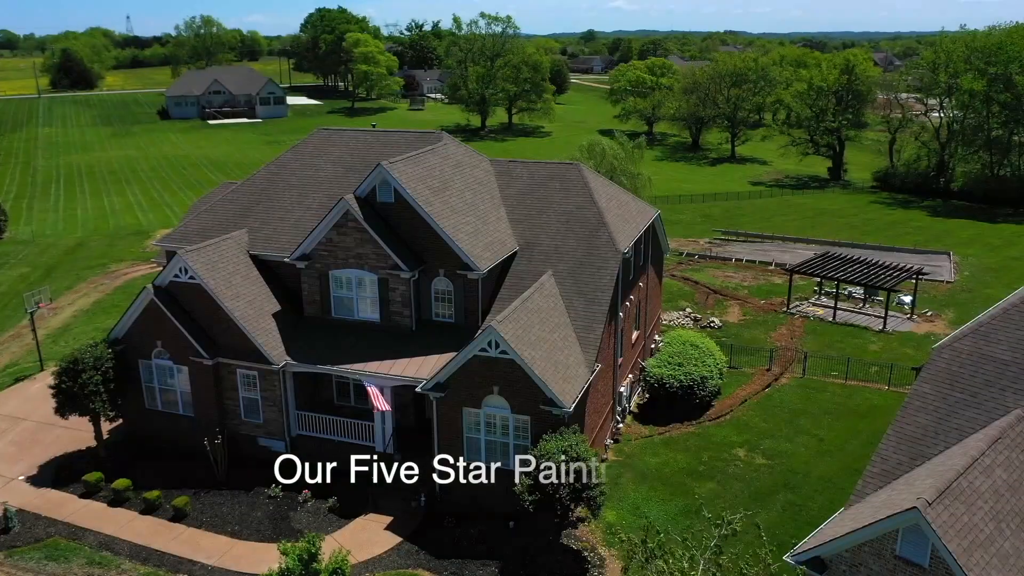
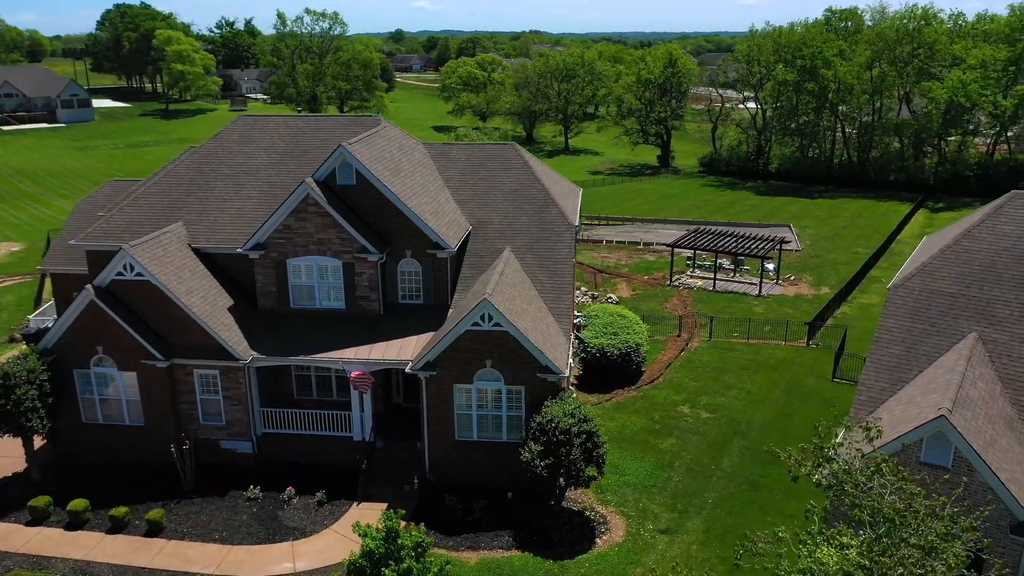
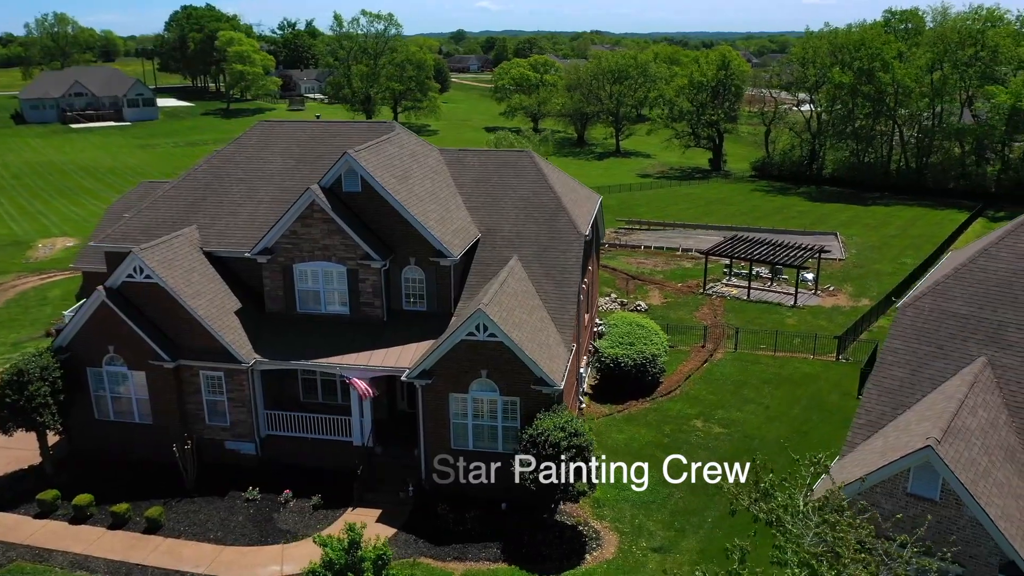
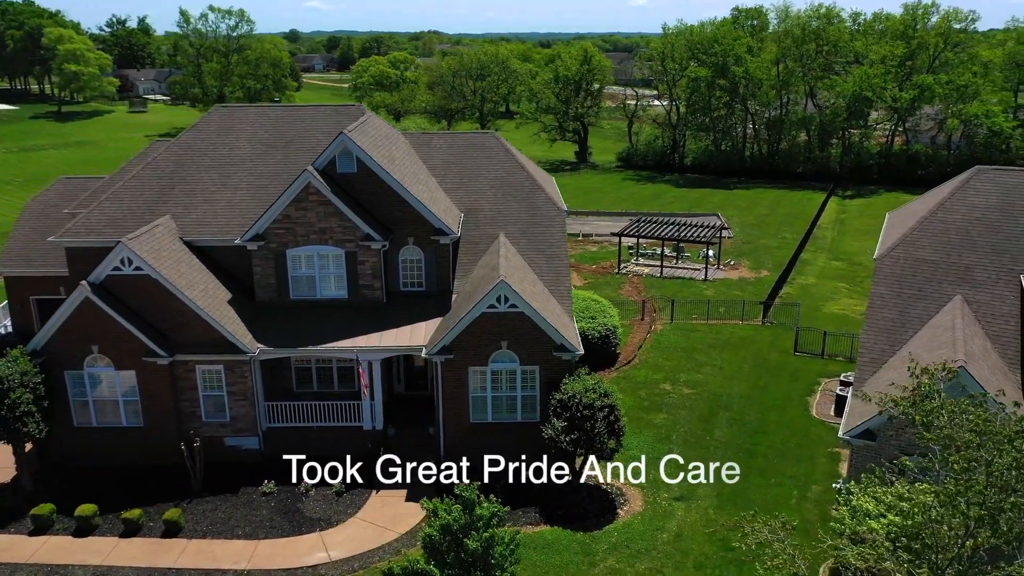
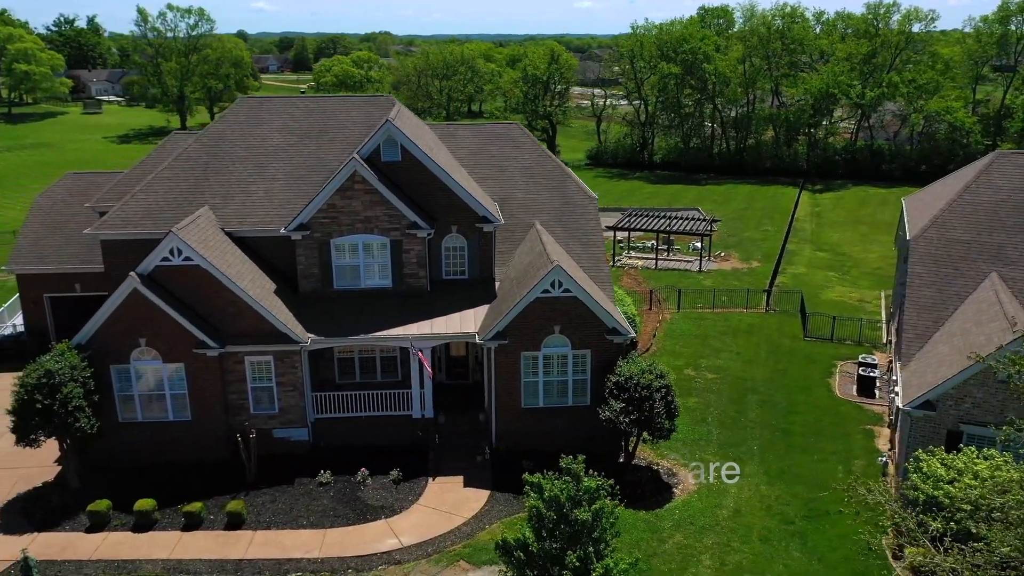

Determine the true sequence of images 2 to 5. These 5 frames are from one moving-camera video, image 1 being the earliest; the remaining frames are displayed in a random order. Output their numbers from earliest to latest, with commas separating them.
3, 2, 4, 5
